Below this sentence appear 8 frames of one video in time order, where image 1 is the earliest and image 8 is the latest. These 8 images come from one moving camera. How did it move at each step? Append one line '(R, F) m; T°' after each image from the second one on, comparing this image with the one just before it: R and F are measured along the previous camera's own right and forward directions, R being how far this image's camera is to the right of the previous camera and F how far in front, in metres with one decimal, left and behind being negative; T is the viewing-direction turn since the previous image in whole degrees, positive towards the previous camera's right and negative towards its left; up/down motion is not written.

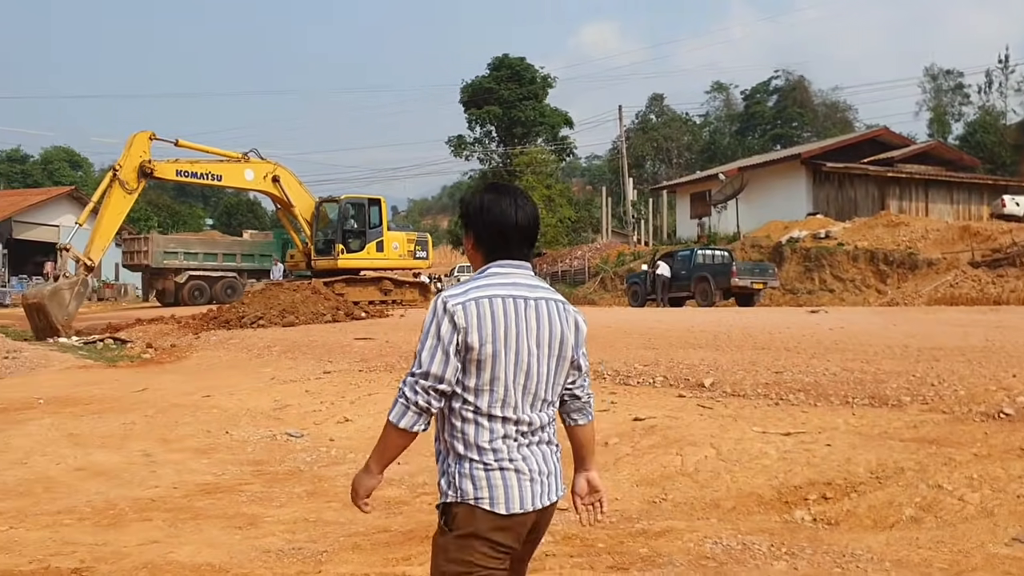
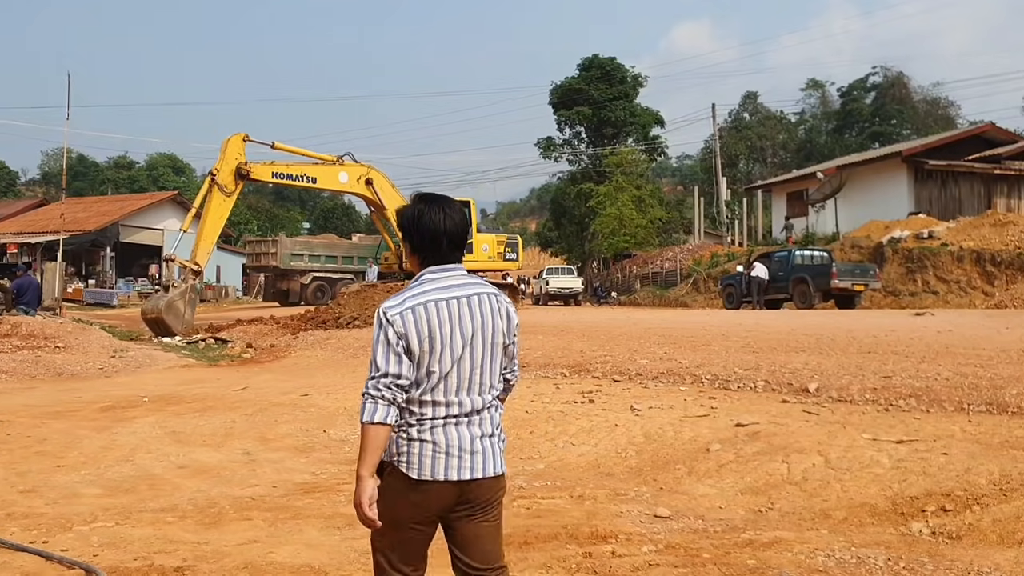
(0.0, +0.1) m; -5°
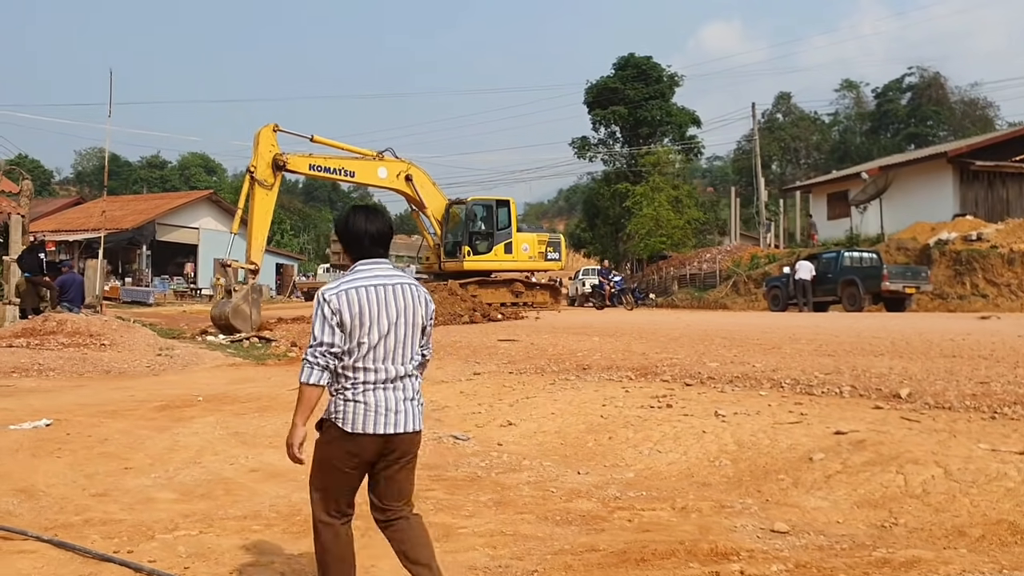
(-0.4, +0.3) m; -2°
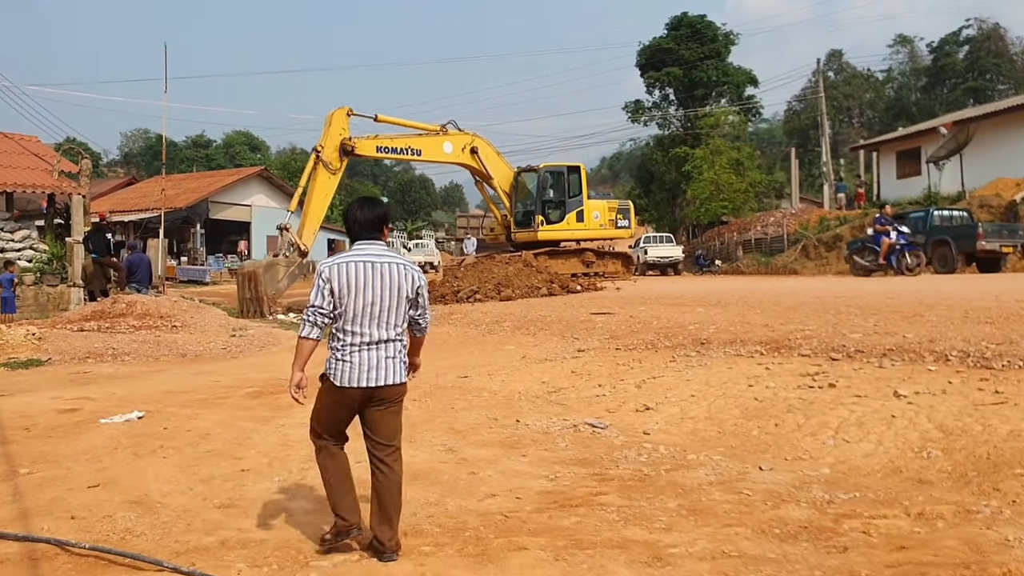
(-0.6, +0.8) m; -2°
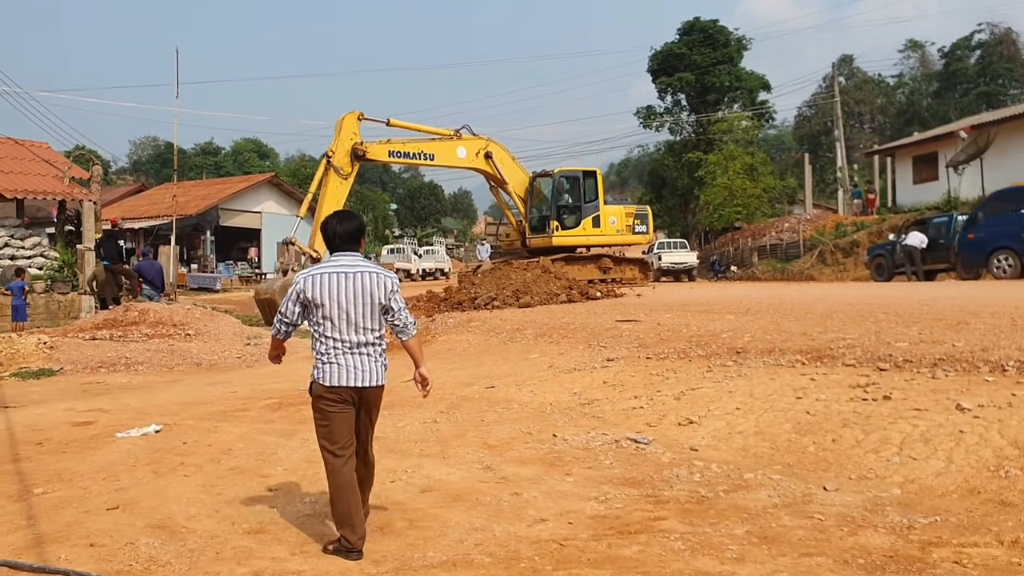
(-0.2, +0.3) m; 0°
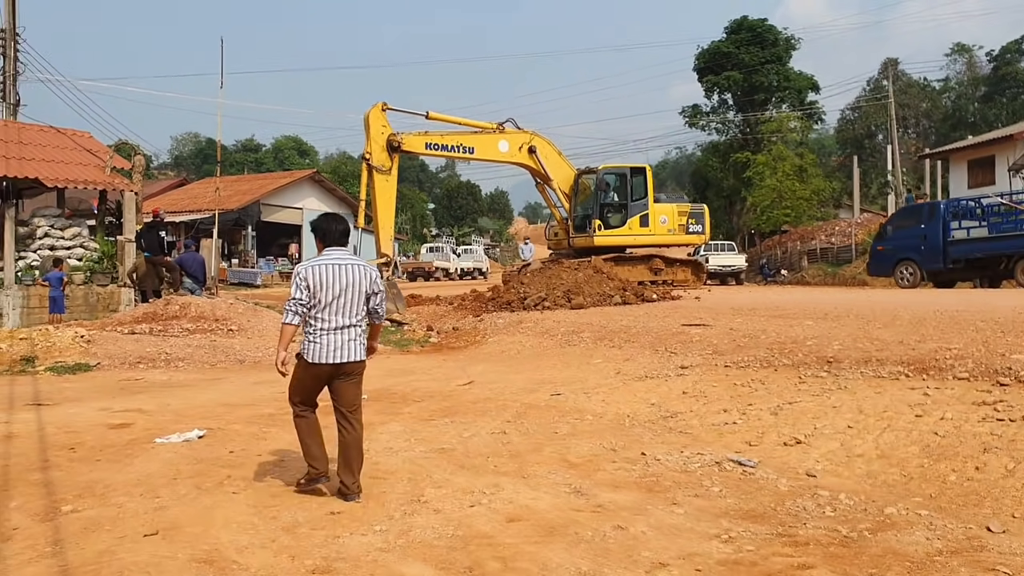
(-0.3, +0.7) m; -2°
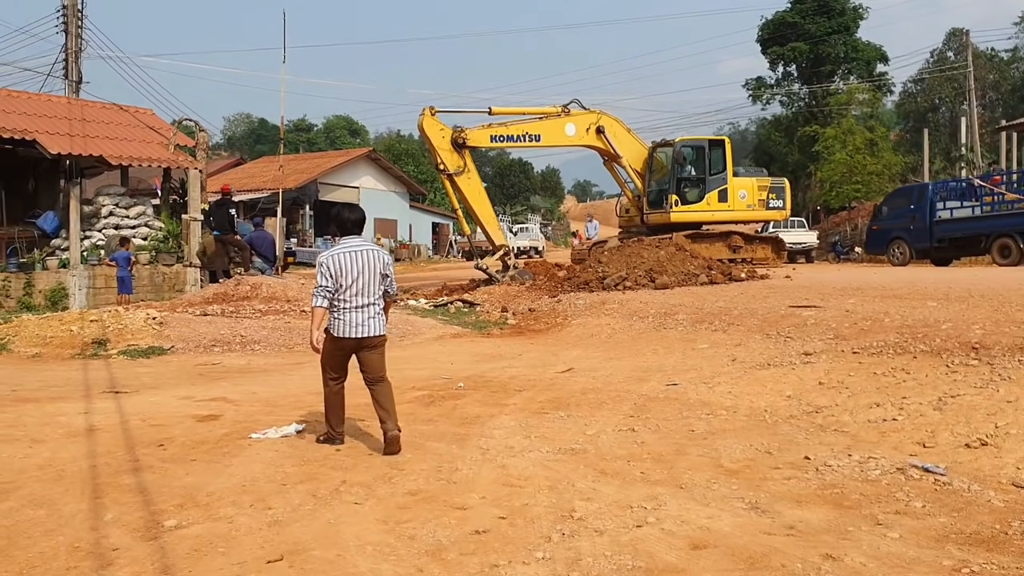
(-0.5, +0.7) m; -3°
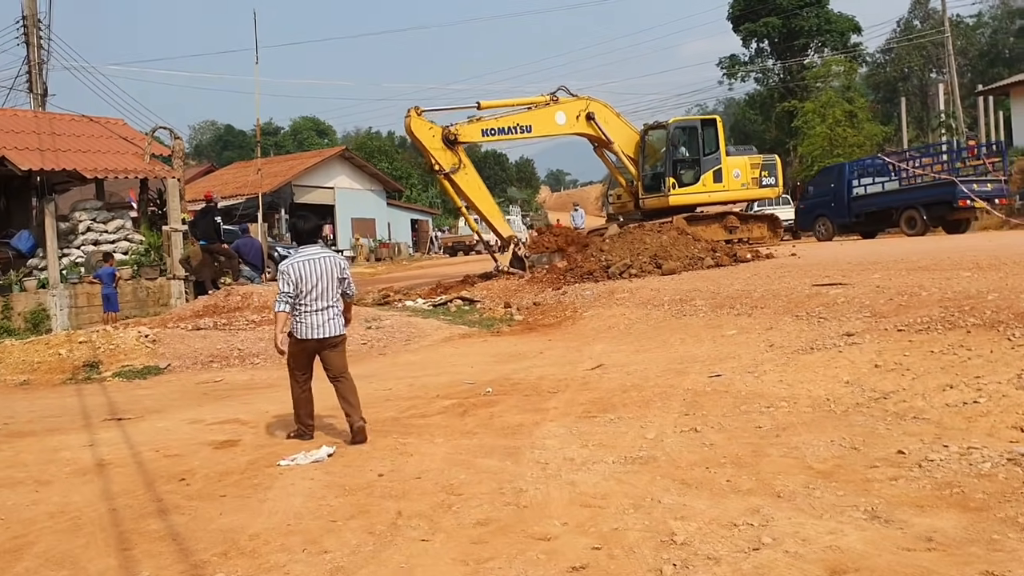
(-0.4, +0.5) m; +1°
